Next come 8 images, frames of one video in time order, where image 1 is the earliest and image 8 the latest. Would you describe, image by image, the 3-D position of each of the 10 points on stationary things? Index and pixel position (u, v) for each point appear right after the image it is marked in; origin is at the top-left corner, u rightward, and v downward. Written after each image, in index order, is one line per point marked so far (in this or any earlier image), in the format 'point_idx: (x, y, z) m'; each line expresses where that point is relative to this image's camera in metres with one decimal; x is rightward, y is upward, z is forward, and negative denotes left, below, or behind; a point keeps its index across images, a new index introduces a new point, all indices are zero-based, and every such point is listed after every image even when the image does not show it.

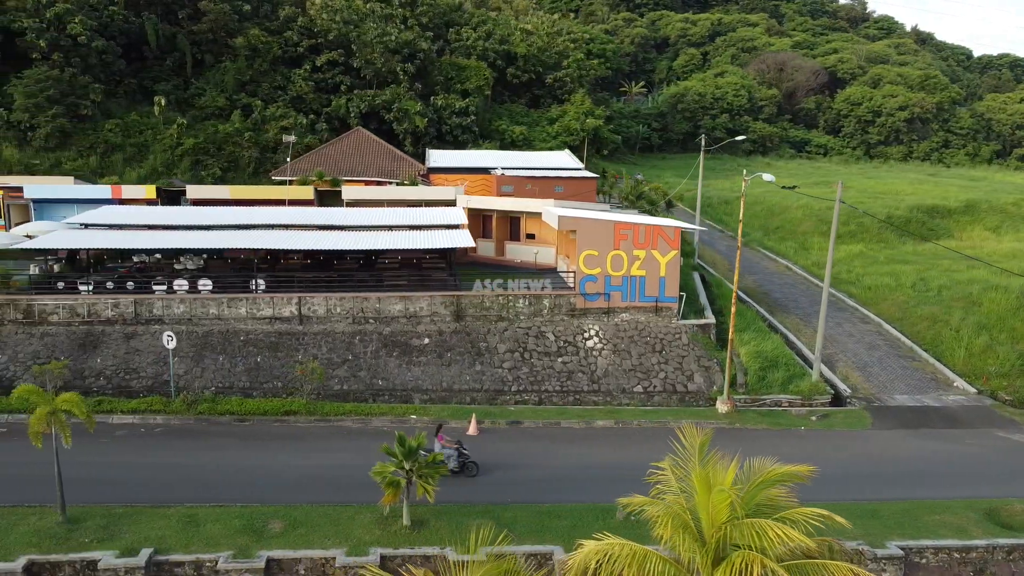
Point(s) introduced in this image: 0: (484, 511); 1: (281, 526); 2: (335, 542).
0: (-0.5, -3.7, +14.6) m
1: (-3.6, -3.8, +13.7) m
2: (-2.7, -3.9, +13.4) m
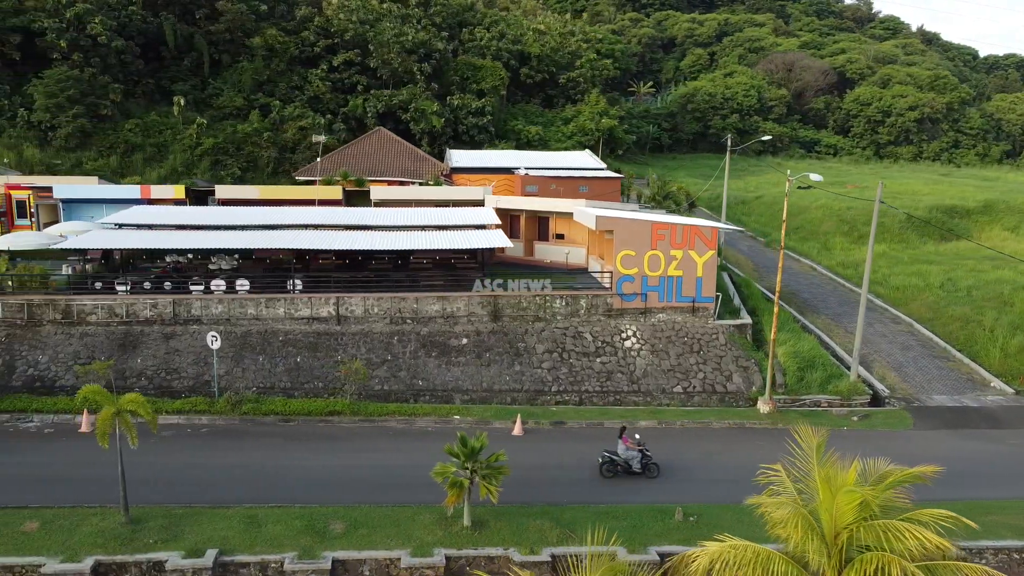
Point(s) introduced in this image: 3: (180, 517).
0: (+0.5, -3.8, +14.6) m
1: (-2.7, -3.8, +13.7) m
2: (-1.7, -3.9, +13.4) m
3: (-5.2, -3.6, +13.7) m
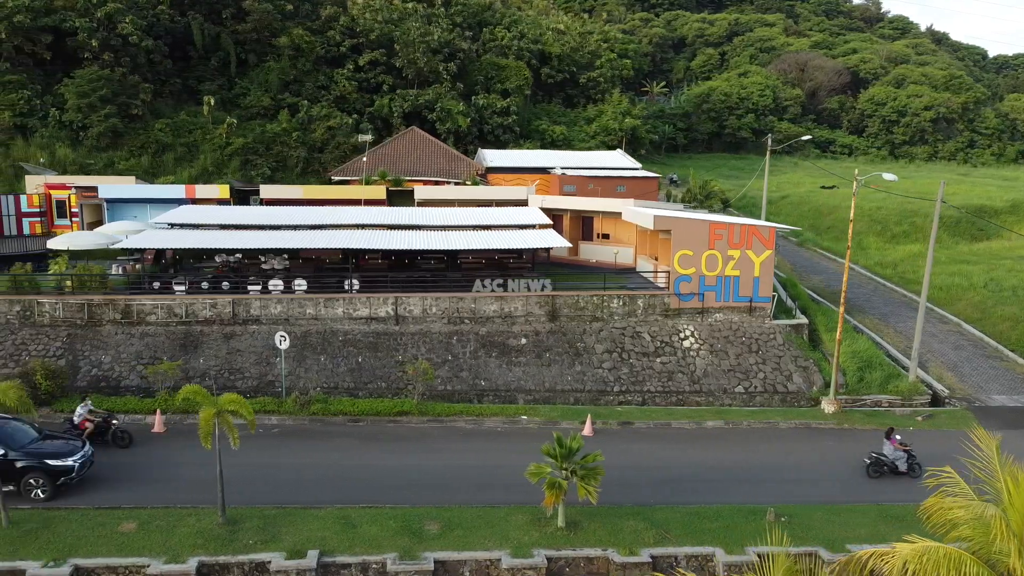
0: (+2.0, -3.7, +14.5) m
1: (-1.2, -3.8, +13.6) m
2: (-0.2, -3.9, +13.3) m
3: (-3.7, -3.6, +13.7) m
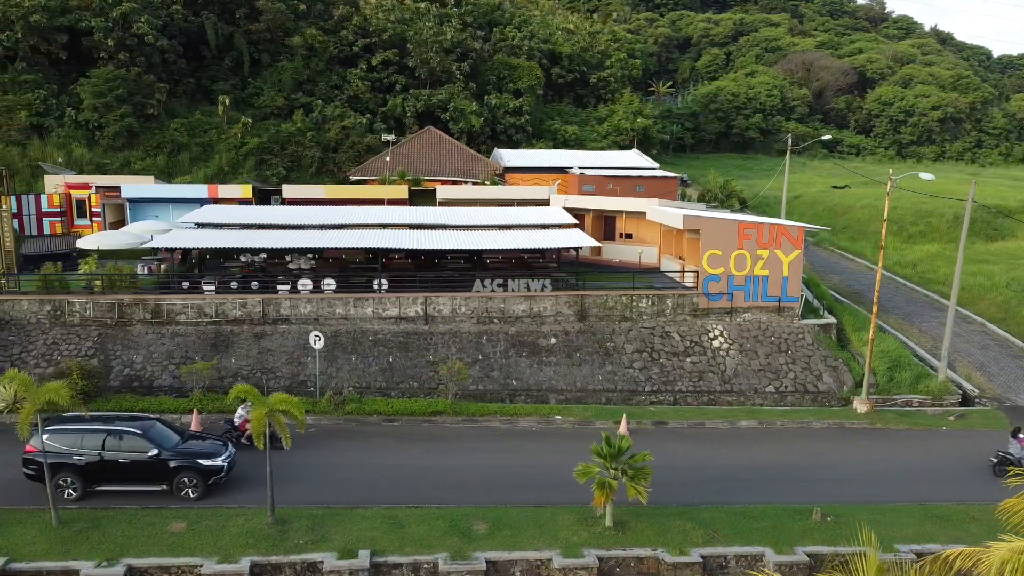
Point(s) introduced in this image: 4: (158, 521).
0: (+2.8, -3.7, +14.5) m
1: (-0.4, -3.8, +13.6) m
2: (+0.5, -3.9, +13.3) m
3: (-3.0, -3.6, +13.6) m
4: (-5.4, -3.6, +13.3) m
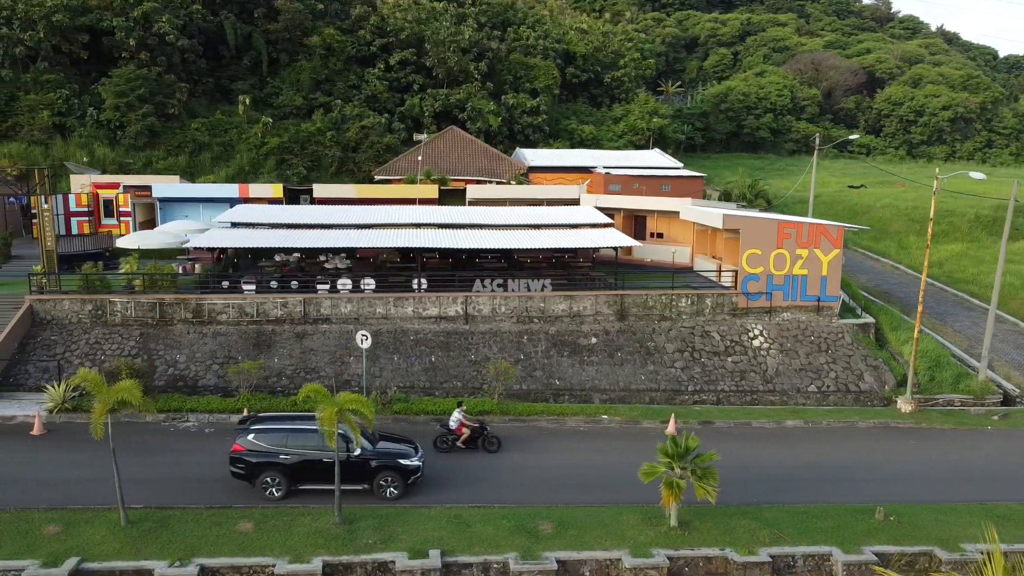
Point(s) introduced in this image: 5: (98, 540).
0: (+3.8, -3.7, +14.5) m
1: (+0.6, -3.7, +13.6) m
2: (+1.6, -3.9, +13.2) m
3: (-2.0, -3.6, +13.6) m
4: (-4.4, -3.5, +13.2) m
5: (-6.0, -3.6, +12.5) m
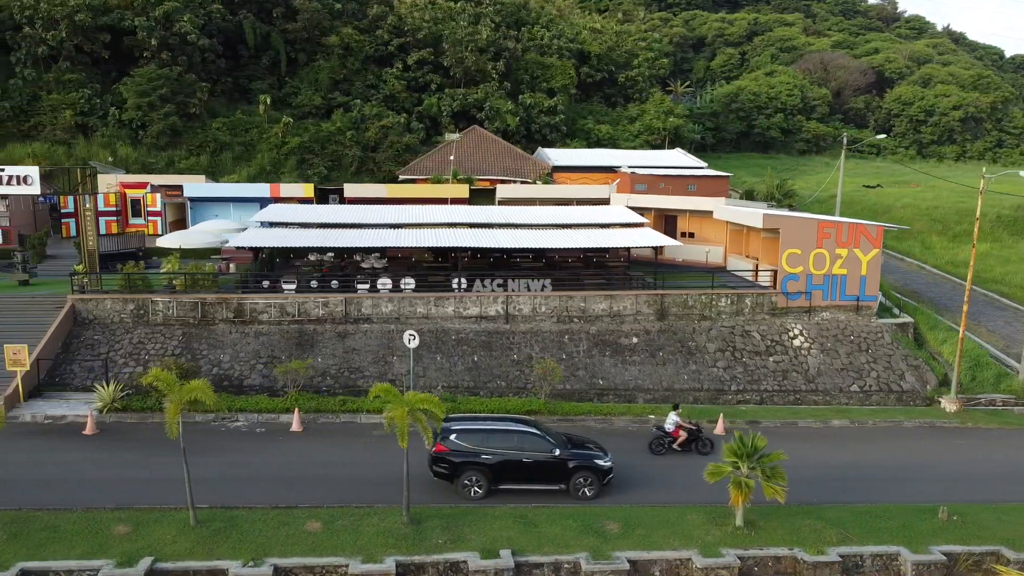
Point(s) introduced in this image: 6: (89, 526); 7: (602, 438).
0: (+4.8, -3.7, +14.4) m
1: (+1.7, -3.7, +13.6) m
2: (+2.6, -3.9, +13.2) m
3: (-0.9, -3.6, +13.6) m
4: (-3.3, -3.5, +13.2) m
5: (-4.9, -3.6, +12.5) m
6: (-6.2, -3.5, +12.8) m
7: (+1.9, -3.1, +18.2) m
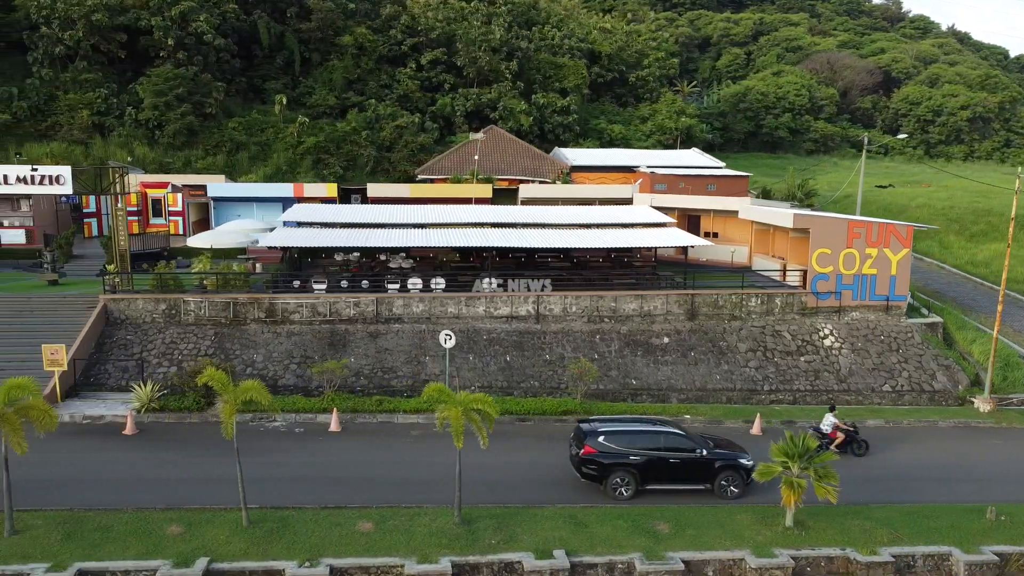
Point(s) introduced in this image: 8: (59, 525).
0: (+5.6, -3.7, +14.4) m
1: (+2.4, -3.7, +13.5) m
2: (+3.4, -3.9, +13.2) m
3: (-0.1, -3.6, +13.6) m
4: (-2.5, -3.5, +13.2) m
5: (-4.2, -3.6, +12.5) m
6: (-5.4, -3.5, +12.8) m
7: (+2.7, -3.1, +18.2) m
8: (-6.6, -3.4, +12.6) m
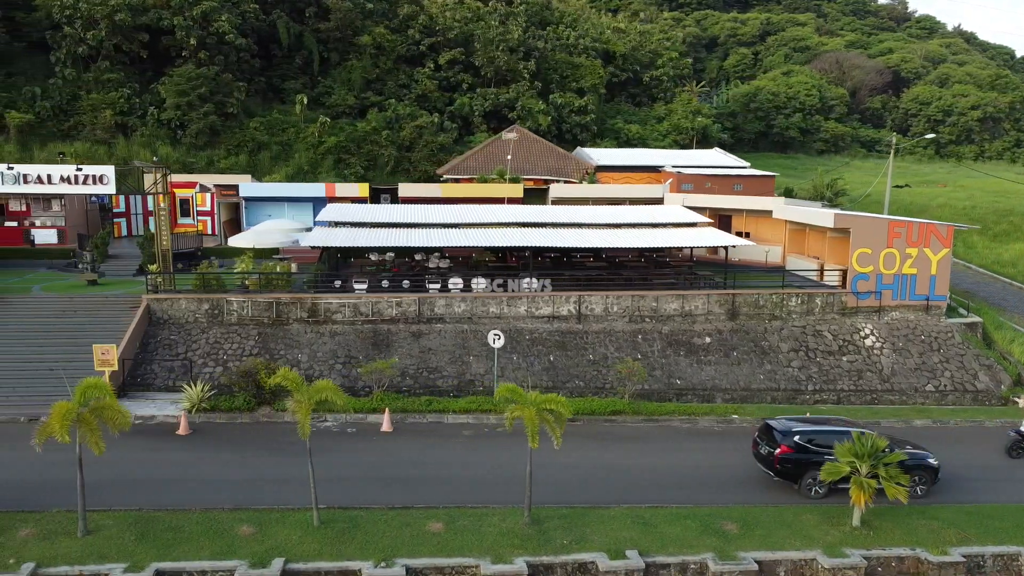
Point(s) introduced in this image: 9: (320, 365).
0: (+6.7, -3.7, +14.4) m
1: (+3.5, -3.7, +13.5) m
2: (+4.4, -3.9, +13.2) m
3: (+0.9, -3.6, +13.5) m
4: (-1.5, -3.5, +13.1) m
5: (-3.1, -3.6, +12.5) m
6: (-4.4, -3.5, +12.8) m
7: (+3.7, -3.1, +18.1) m
8: (-5.5, -3.4, +12.6) m
9: (-4.4, -1.8, +20.0) m
